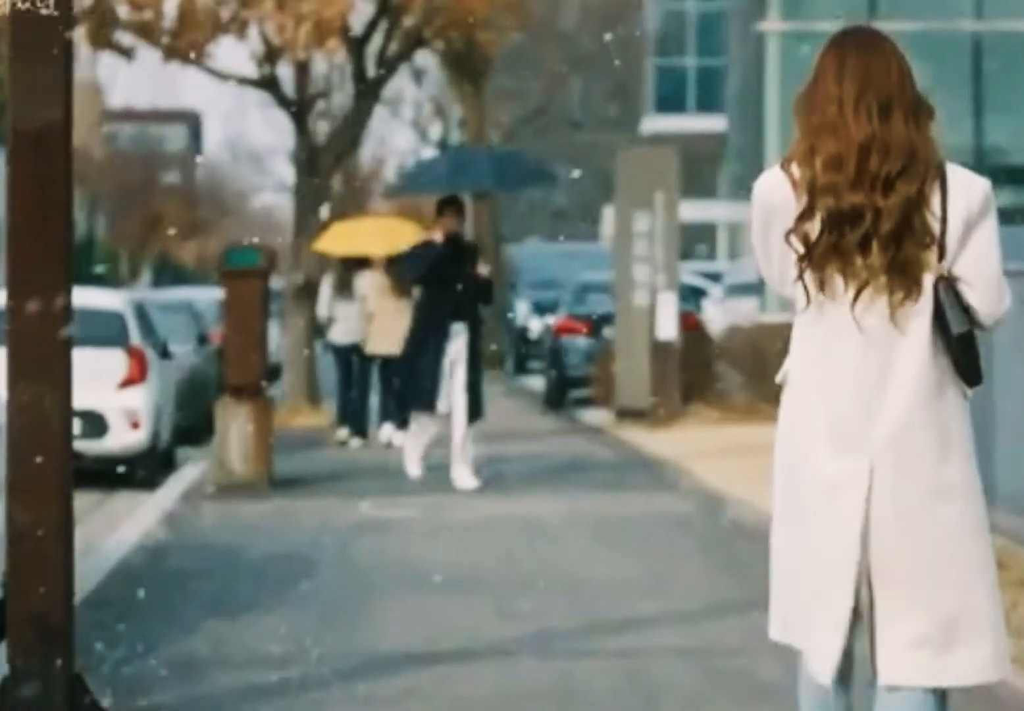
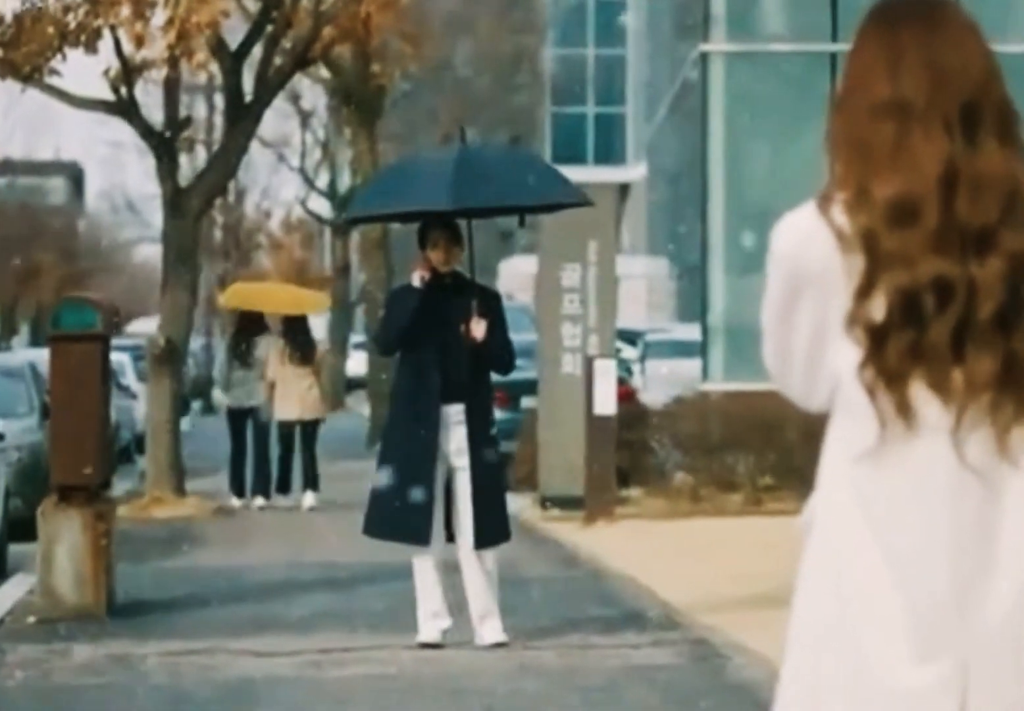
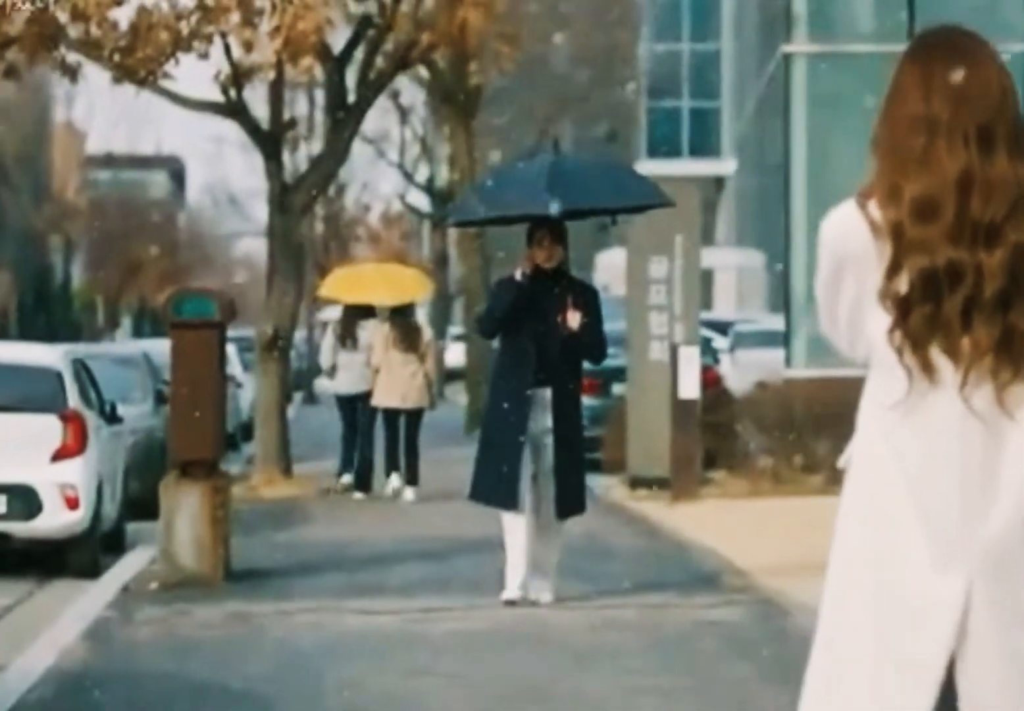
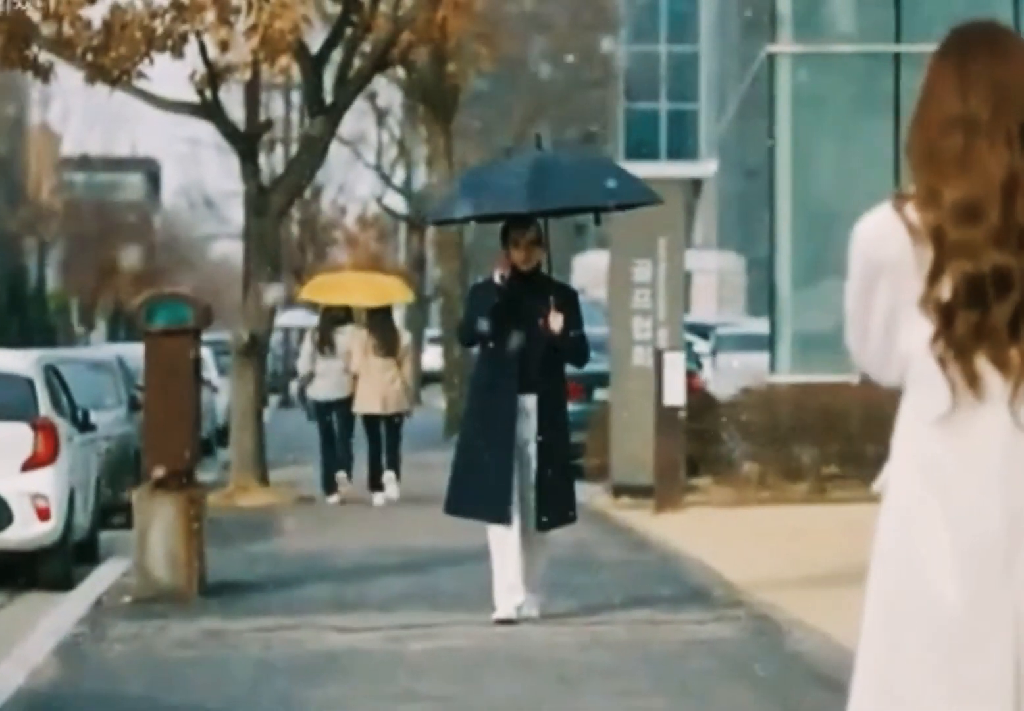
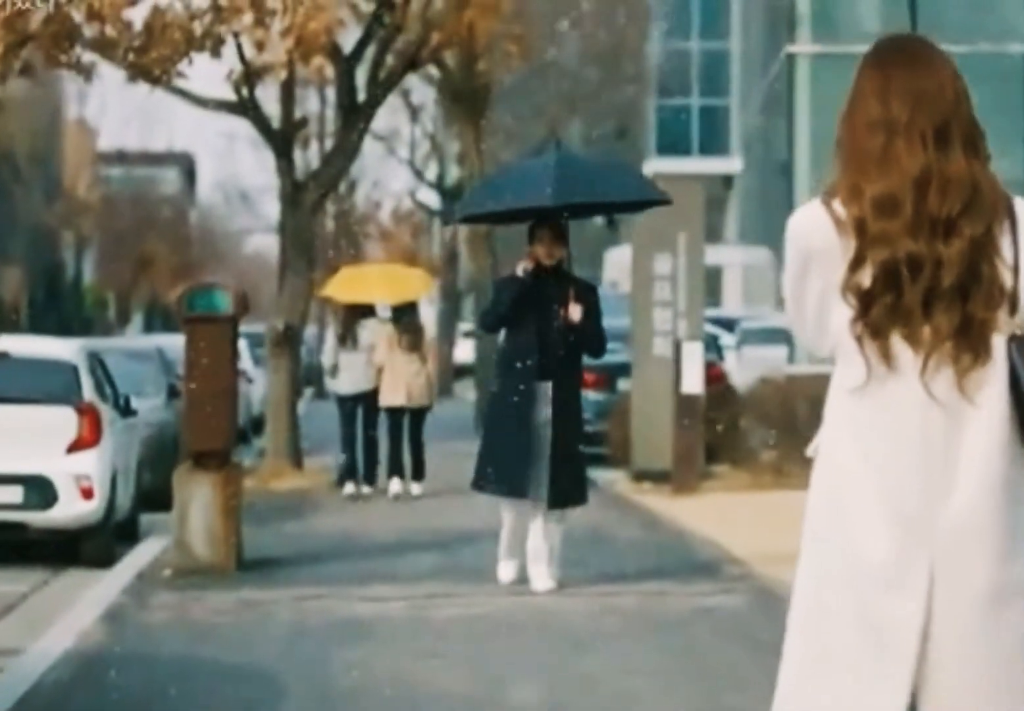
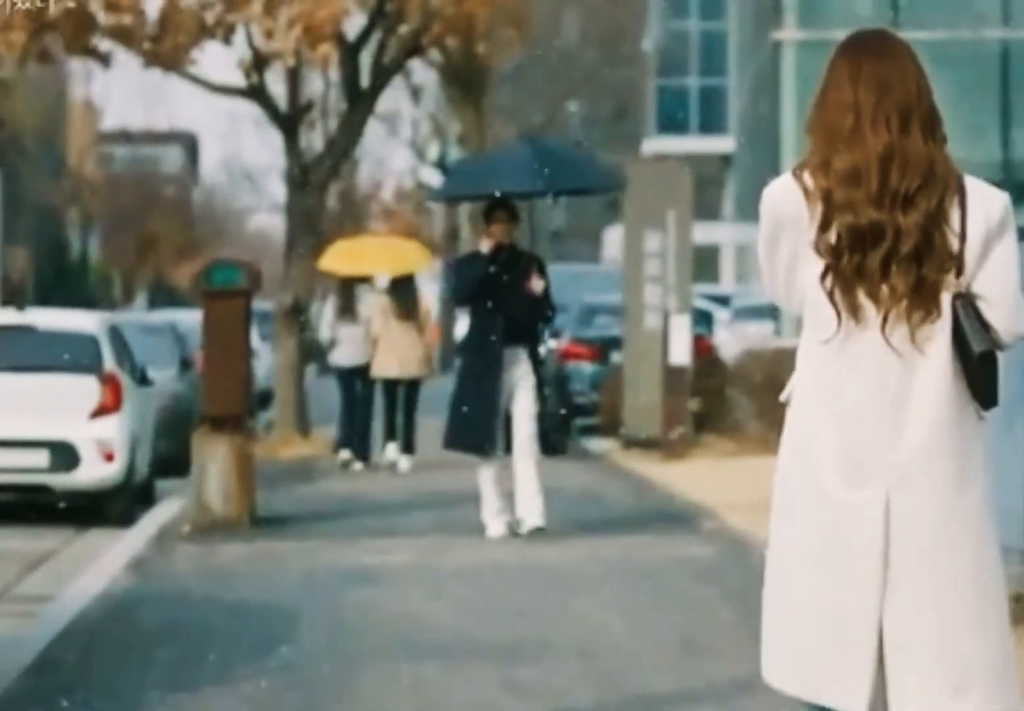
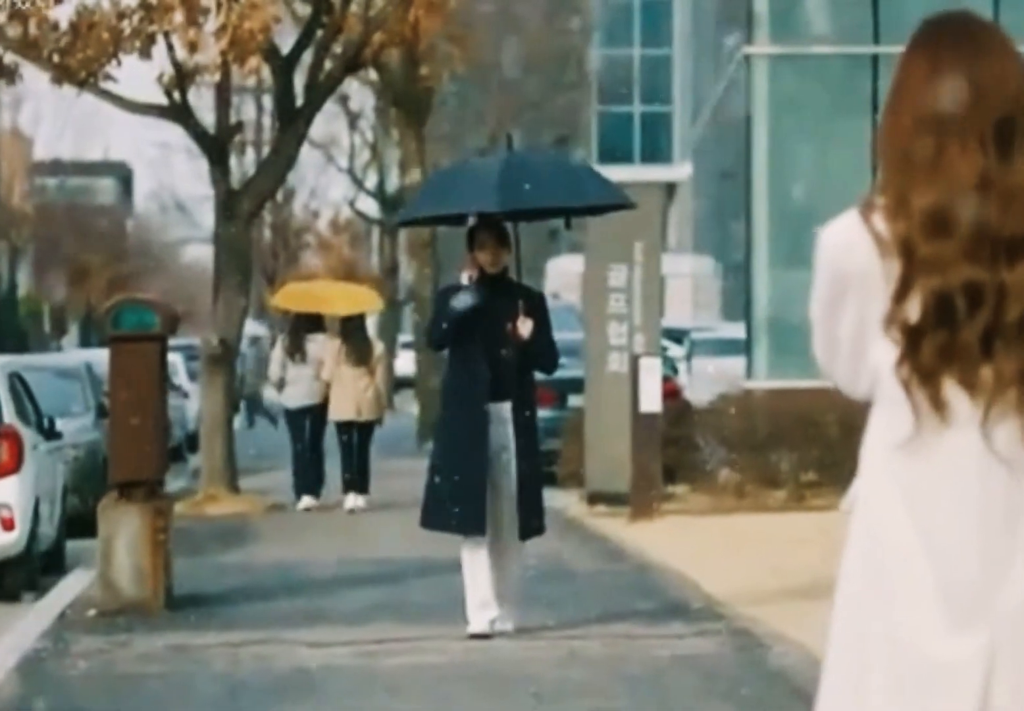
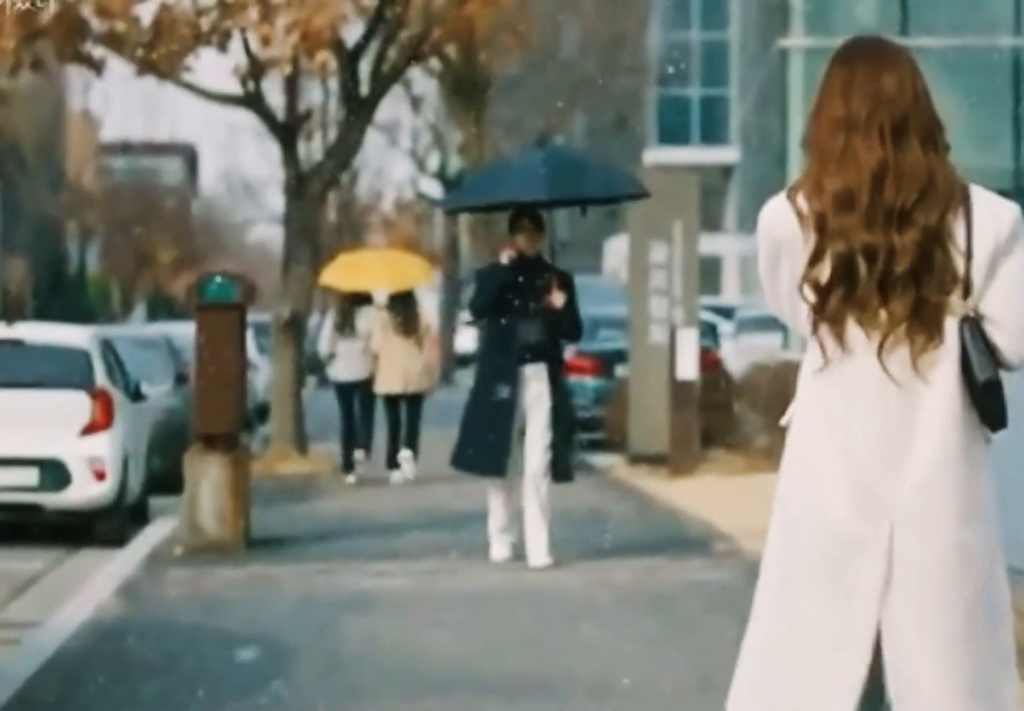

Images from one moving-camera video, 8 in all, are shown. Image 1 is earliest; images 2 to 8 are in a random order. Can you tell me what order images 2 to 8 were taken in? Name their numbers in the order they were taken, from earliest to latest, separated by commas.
6, 8, 5, 3, 4, 7, 2
